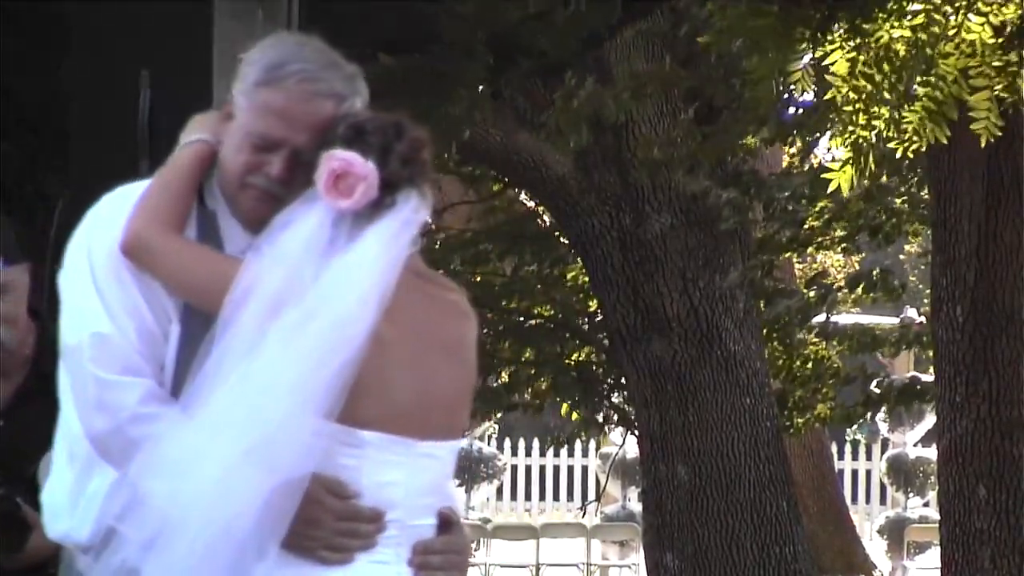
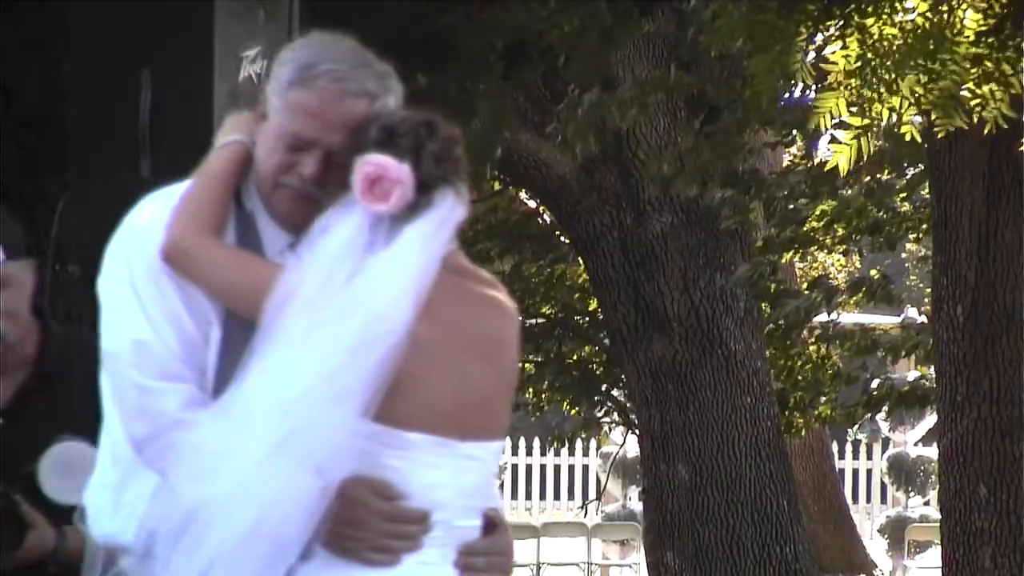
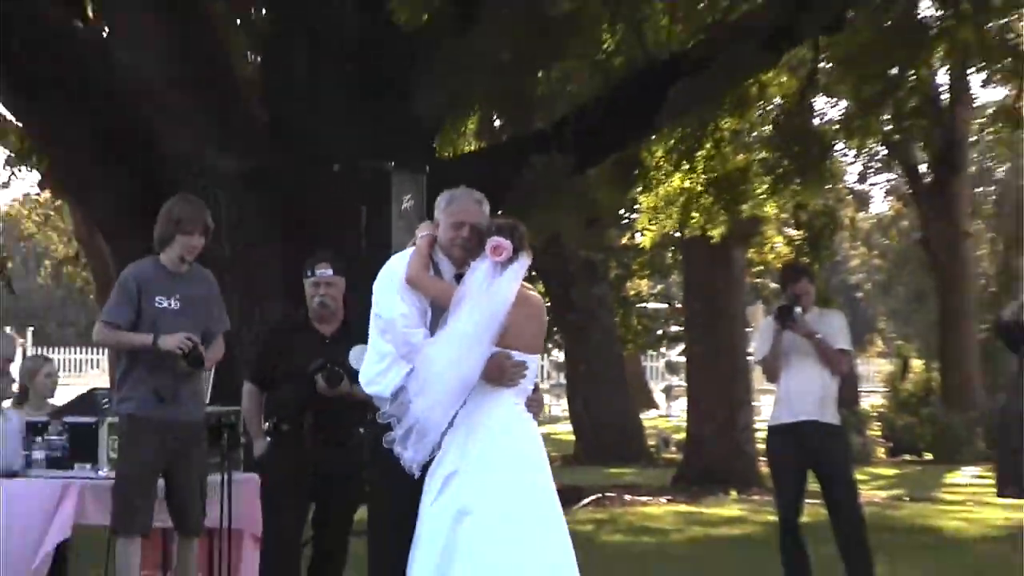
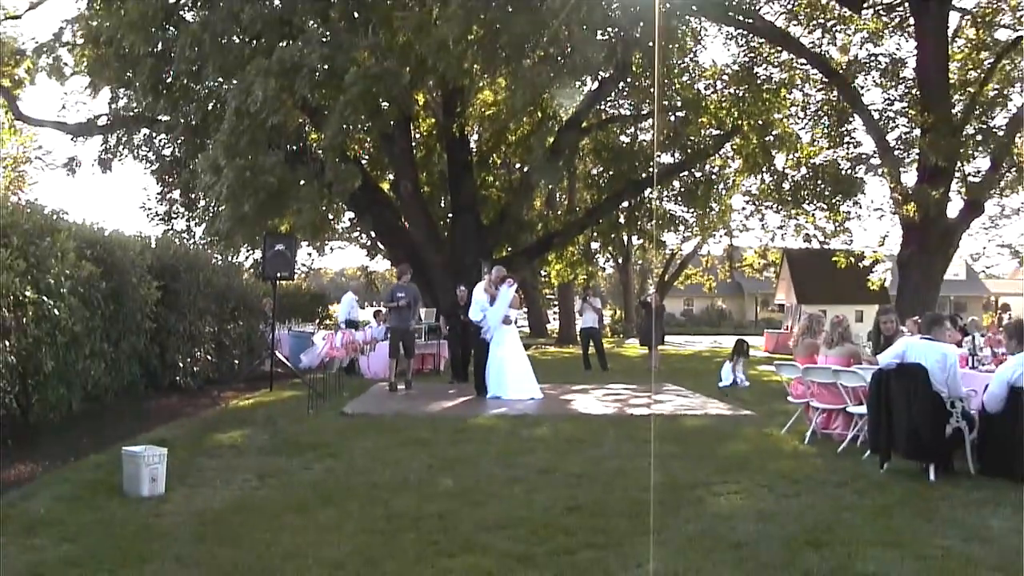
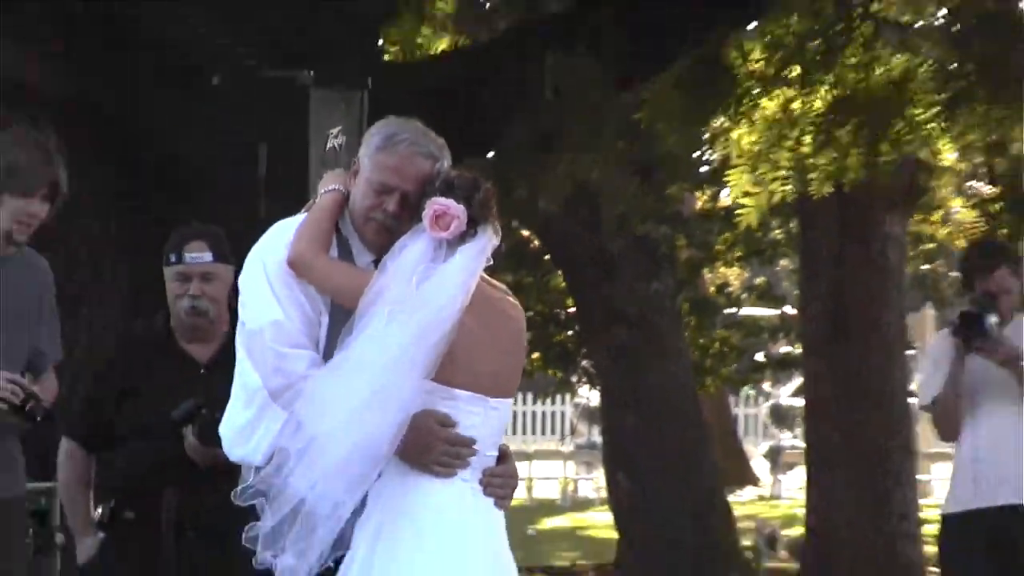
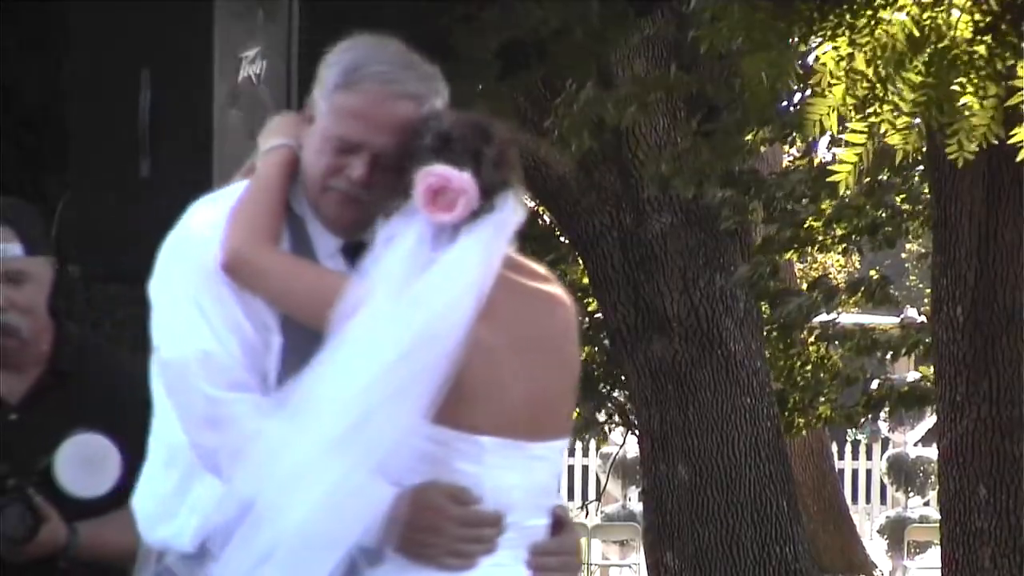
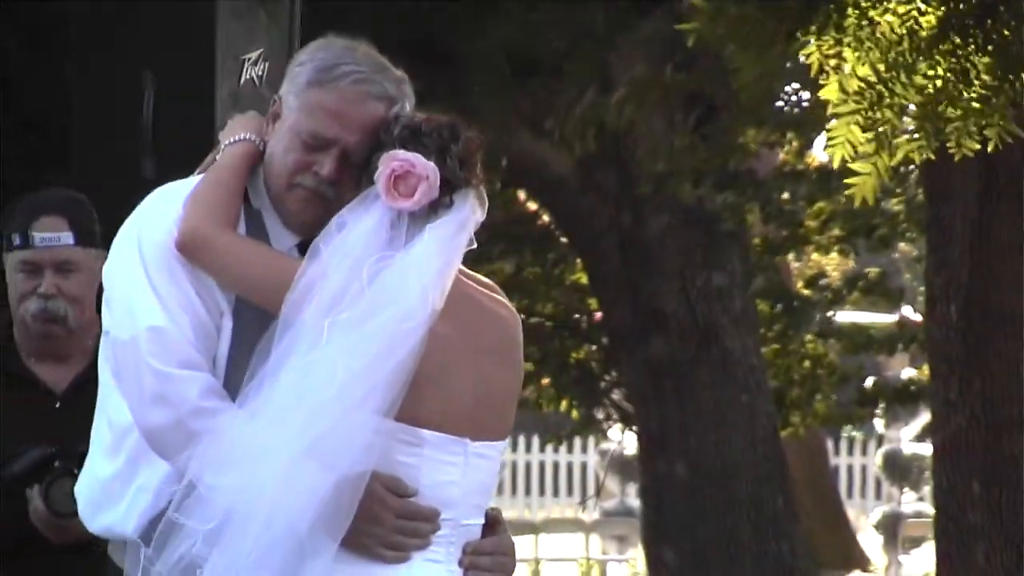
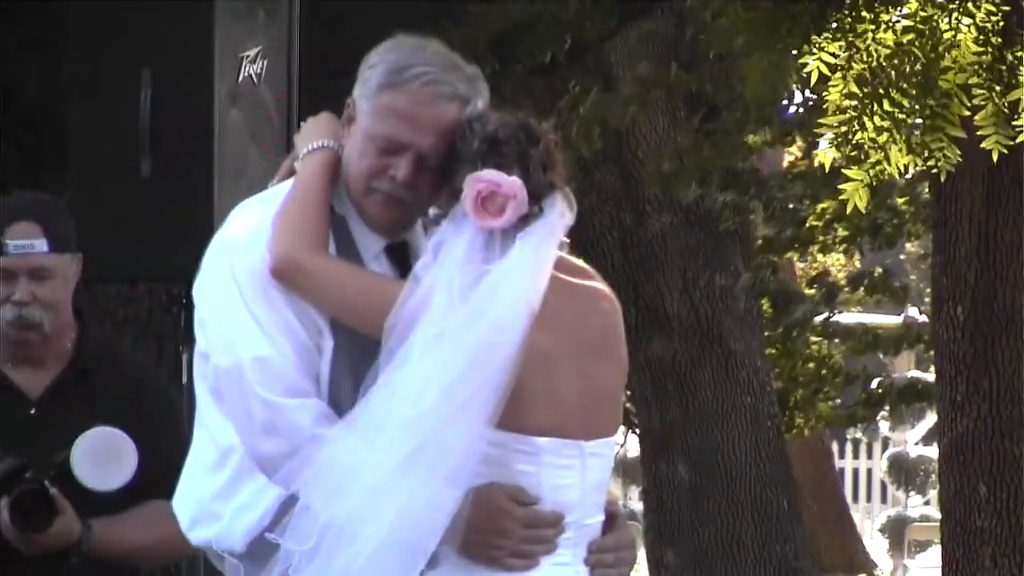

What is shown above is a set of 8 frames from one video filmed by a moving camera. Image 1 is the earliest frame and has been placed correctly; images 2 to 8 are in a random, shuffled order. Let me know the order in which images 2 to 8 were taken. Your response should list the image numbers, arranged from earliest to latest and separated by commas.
2, 6, 8, 7, 5, 3, 4
